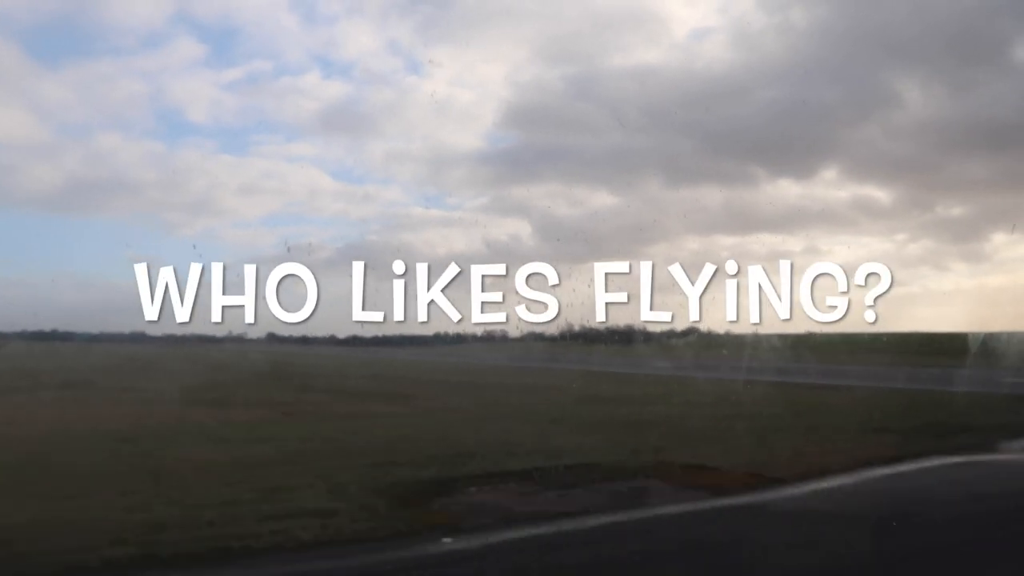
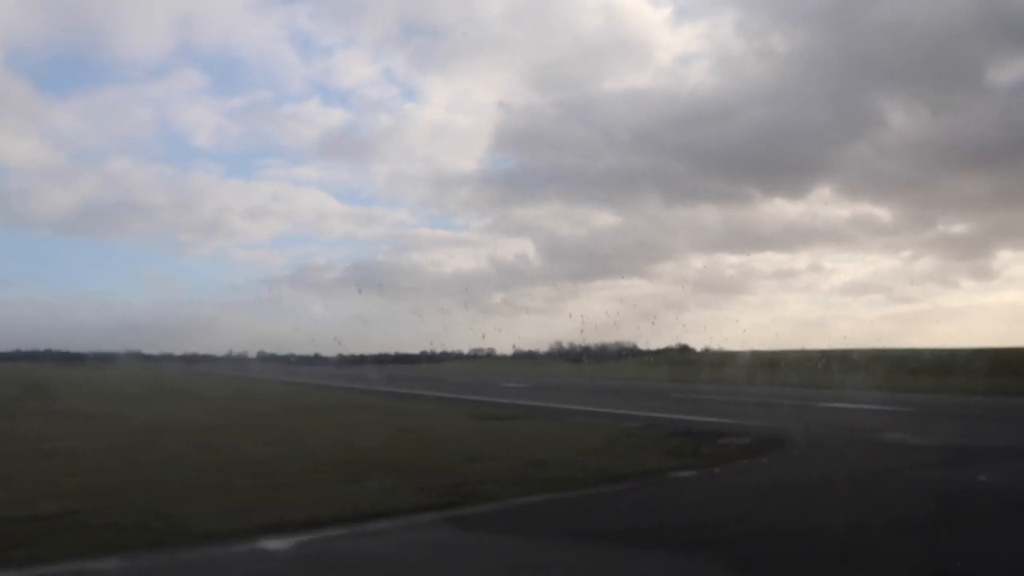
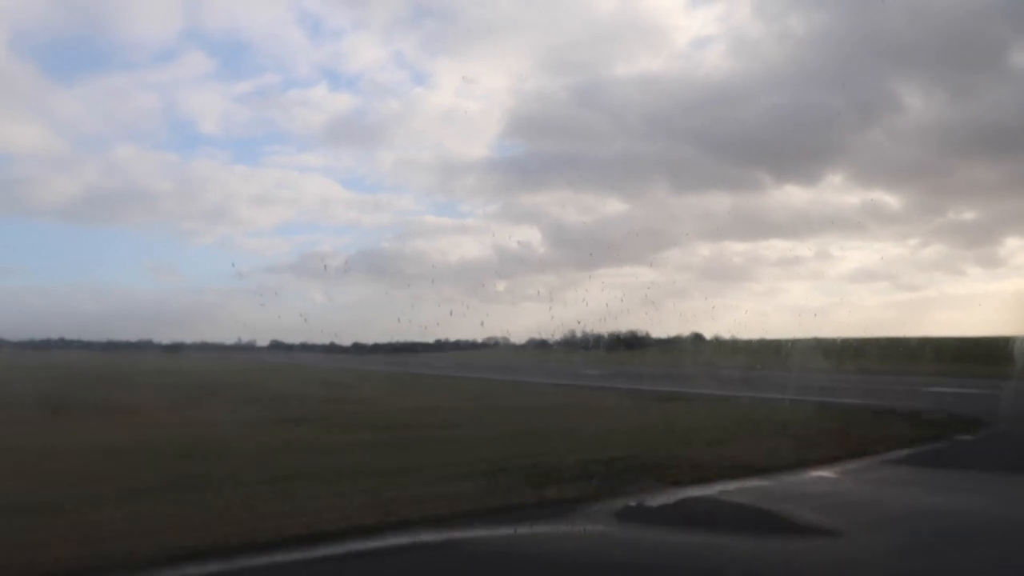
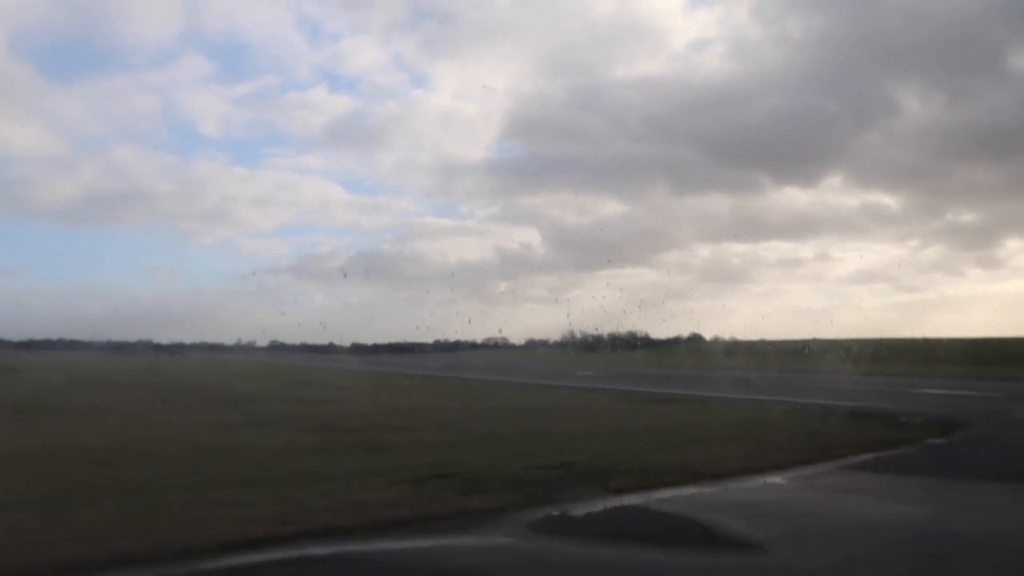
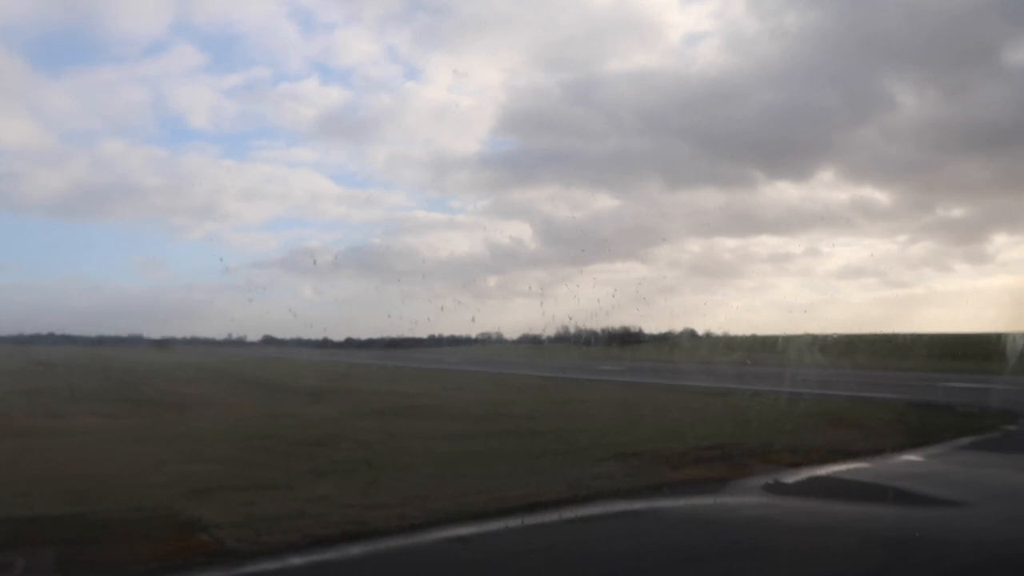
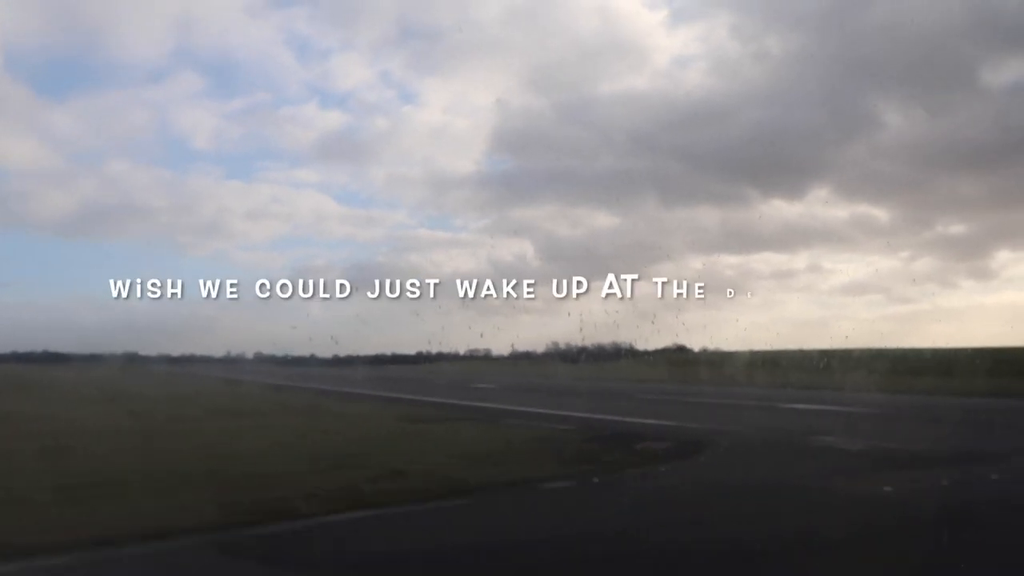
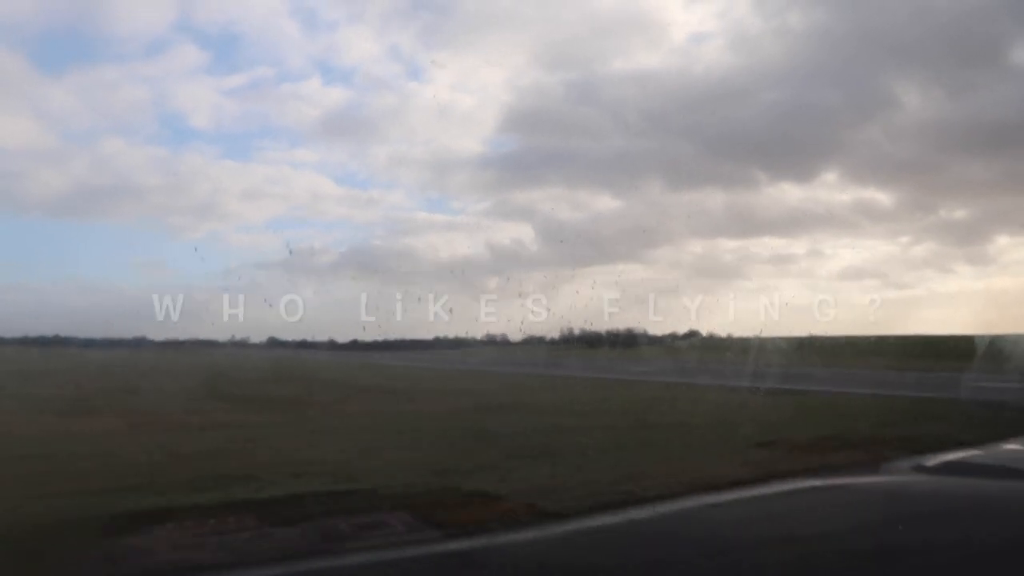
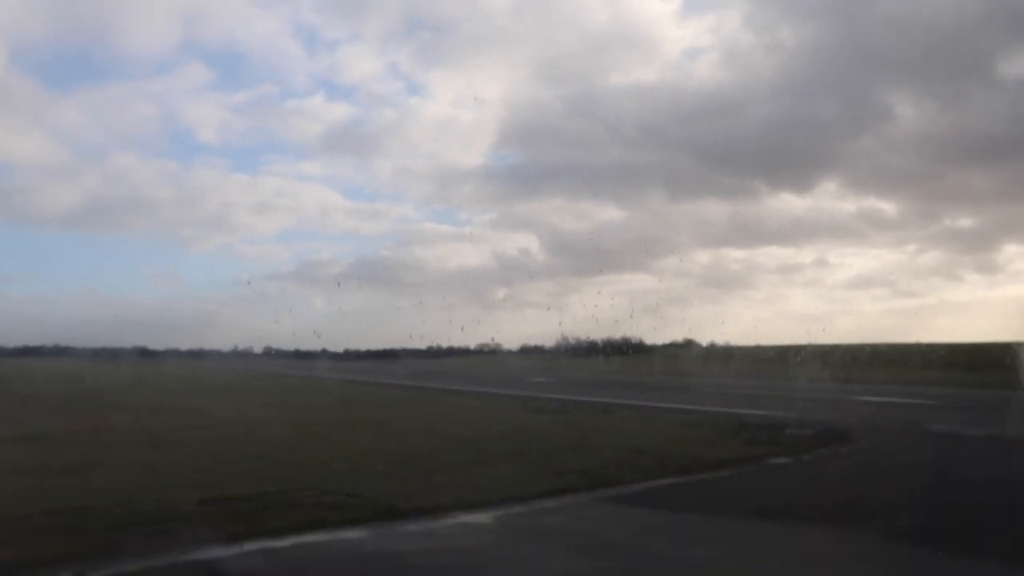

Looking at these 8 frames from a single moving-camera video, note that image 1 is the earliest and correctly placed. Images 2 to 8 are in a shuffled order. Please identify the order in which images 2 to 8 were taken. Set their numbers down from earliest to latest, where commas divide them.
7, 5, 3, 4, 8, 2, 6
